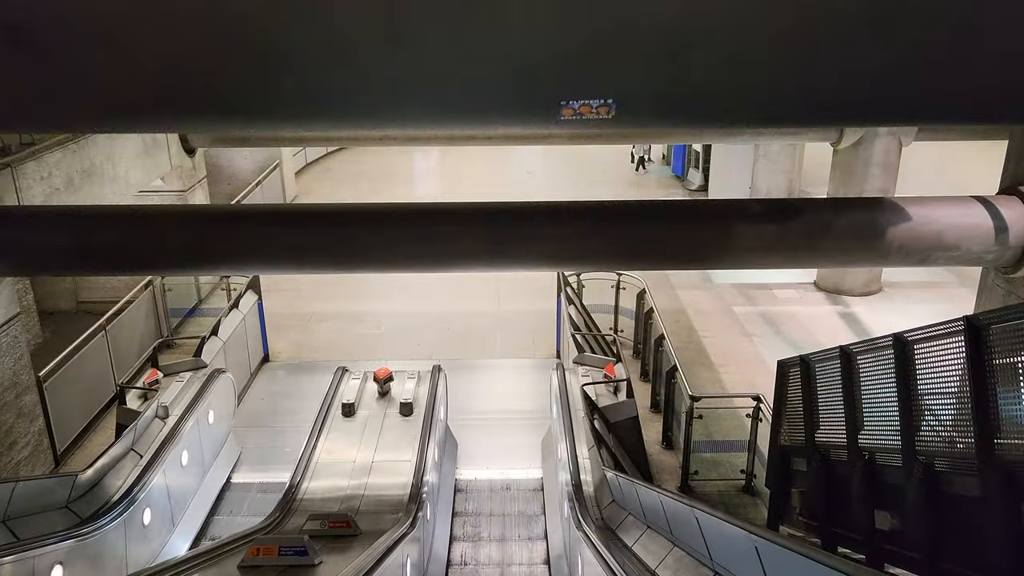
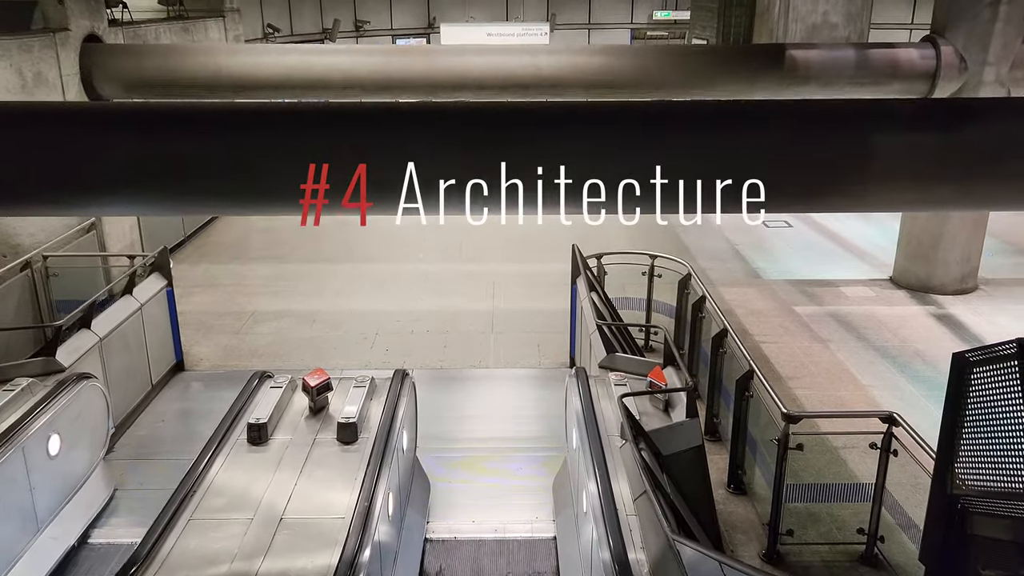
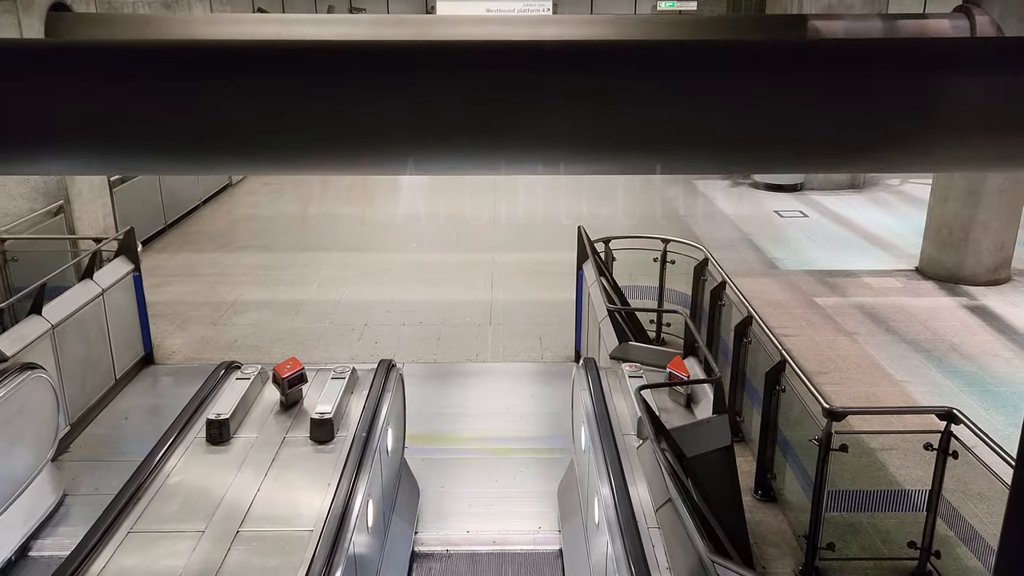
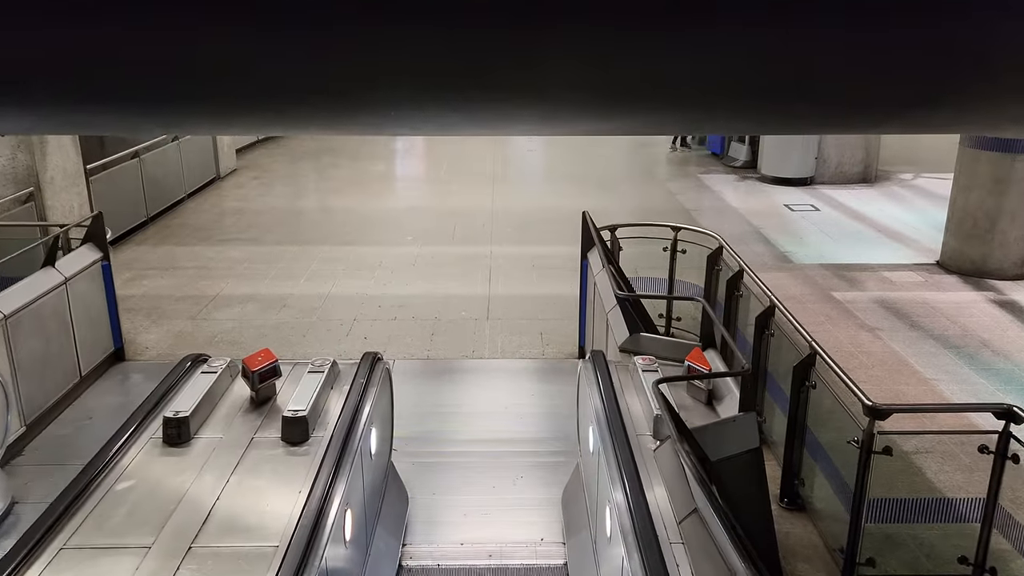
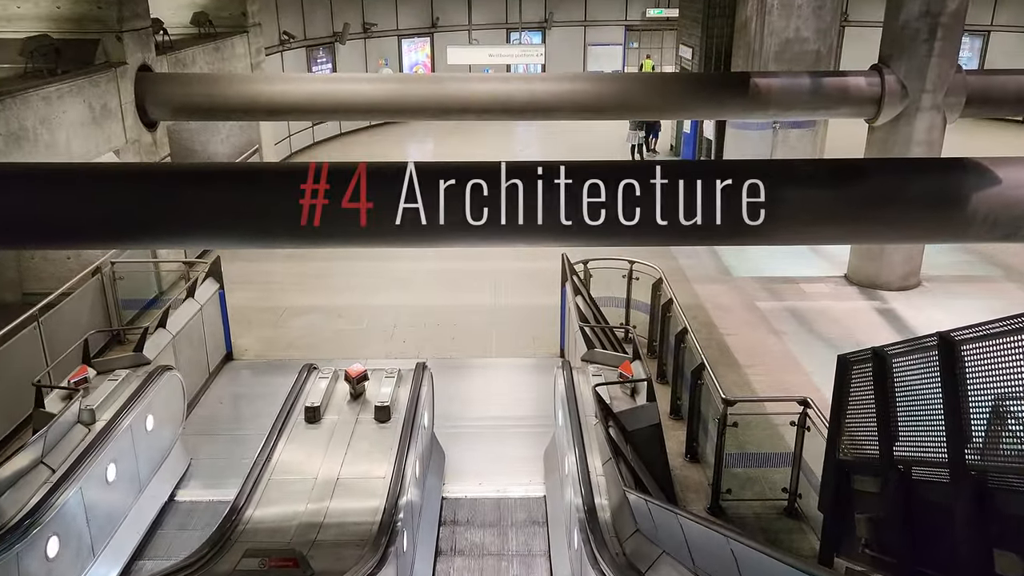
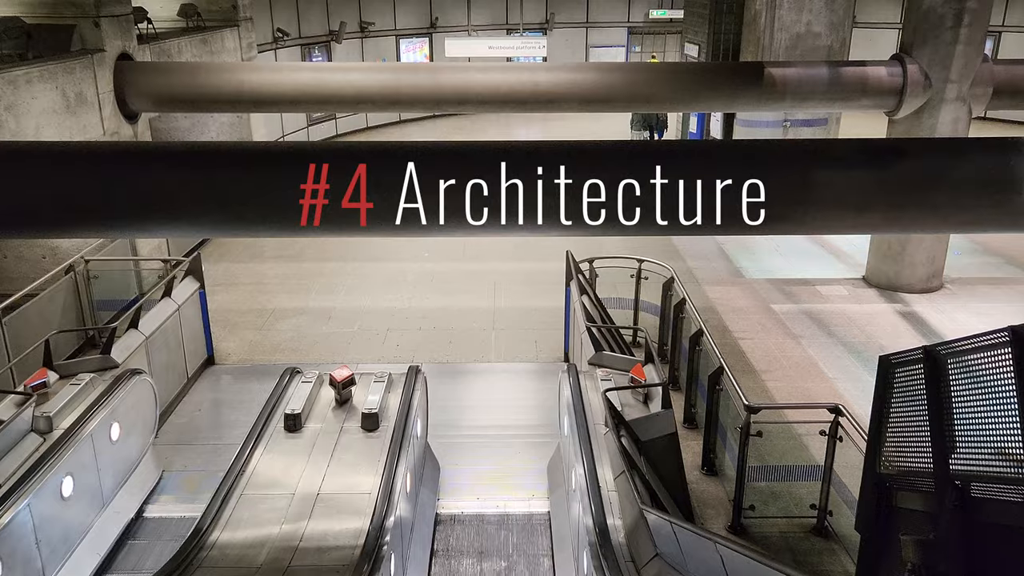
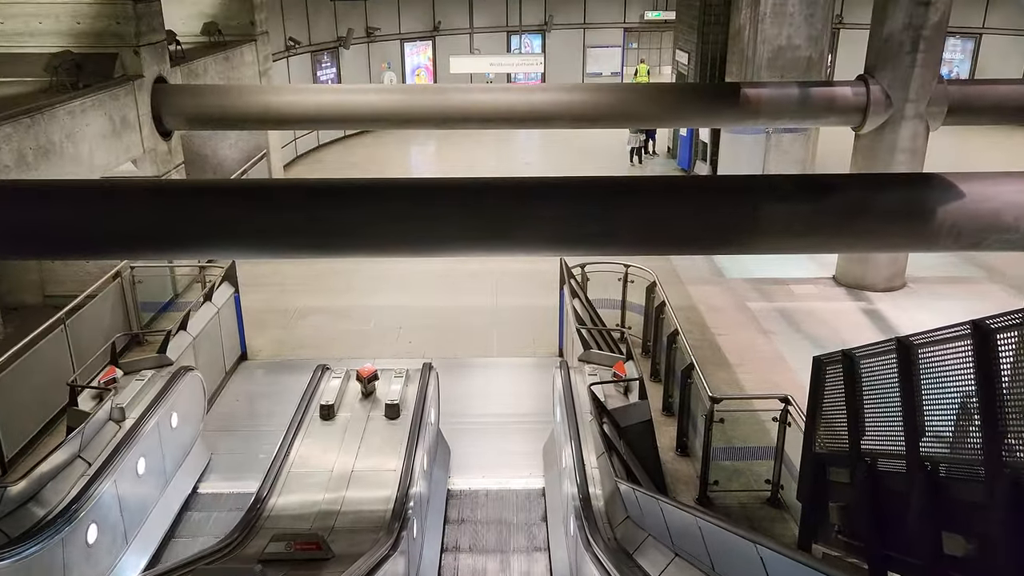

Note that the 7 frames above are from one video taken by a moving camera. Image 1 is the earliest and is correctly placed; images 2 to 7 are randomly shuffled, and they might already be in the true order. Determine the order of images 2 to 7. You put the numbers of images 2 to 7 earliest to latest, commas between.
7, 5, 6, 2, 3, 4
